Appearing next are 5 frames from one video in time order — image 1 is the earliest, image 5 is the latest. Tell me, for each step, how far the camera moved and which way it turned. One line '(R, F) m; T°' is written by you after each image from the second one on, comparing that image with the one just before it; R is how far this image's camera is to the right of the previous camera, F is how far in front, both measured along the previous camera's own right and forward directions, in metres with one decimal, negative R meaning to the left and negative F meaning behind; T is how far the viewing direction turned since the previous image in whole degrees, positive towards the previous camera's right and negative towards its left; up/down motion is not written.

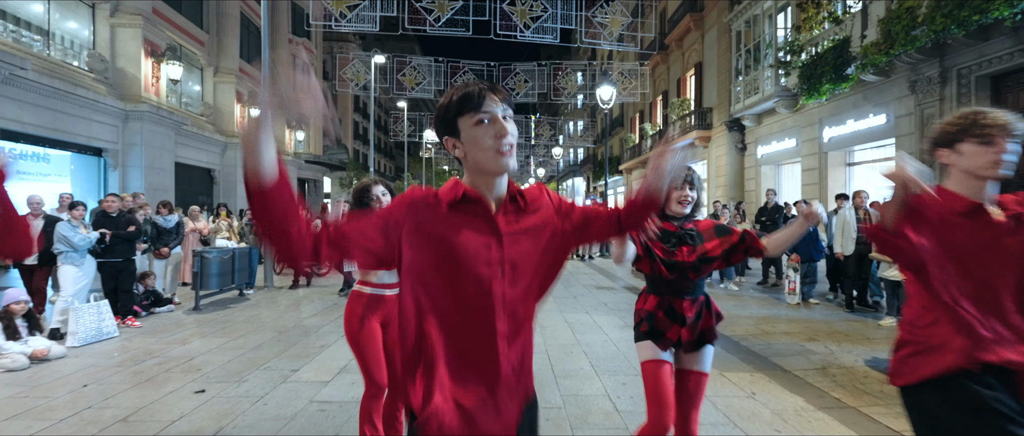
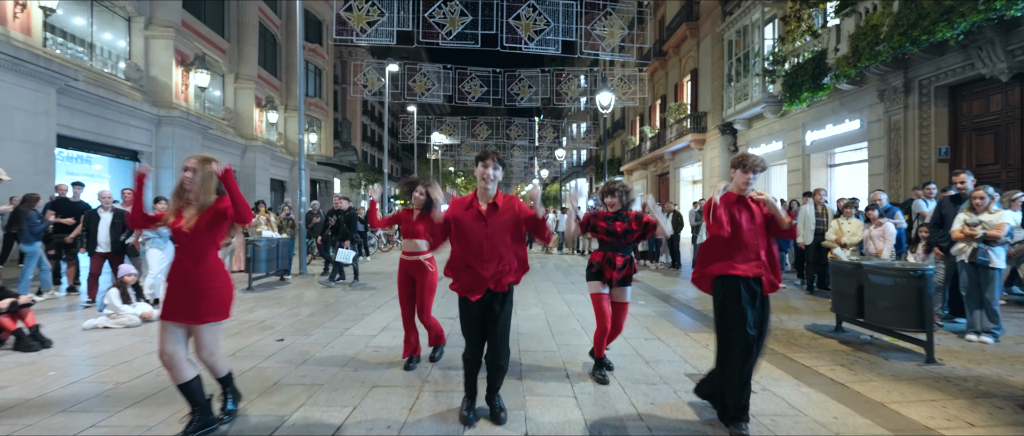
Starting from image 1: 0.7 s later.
(0.0, -1.3) m; -1°
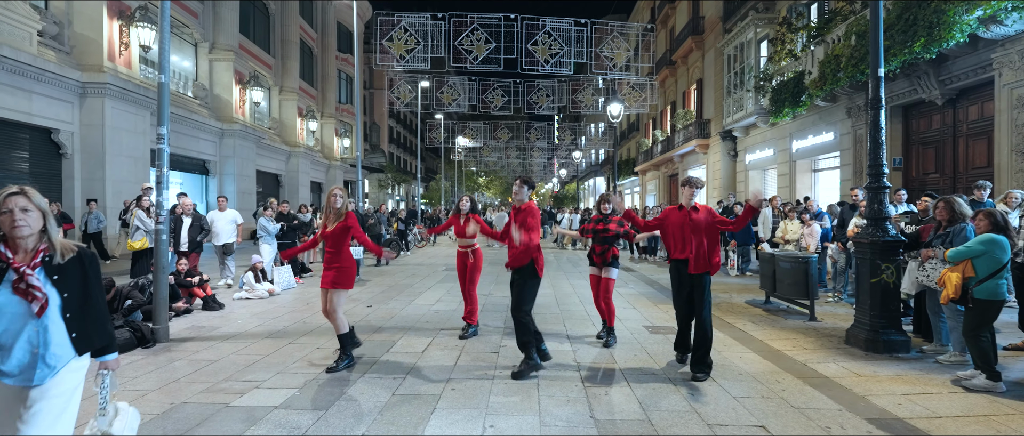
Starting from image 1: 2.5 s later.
(+0.1, -2.6) m; -2°
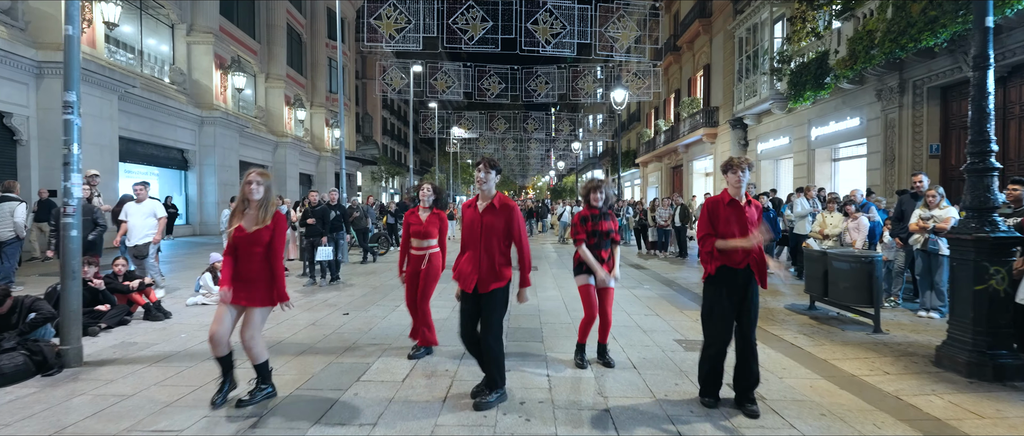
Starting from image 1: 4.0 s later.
(-0.1, +1.3) m; 0°
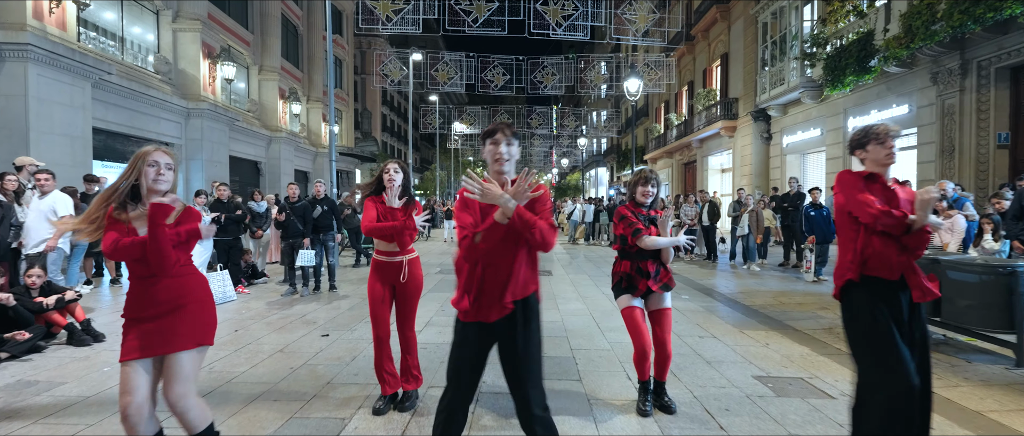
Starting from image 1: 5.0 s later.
(-0.3, +1.5) m; 0°
